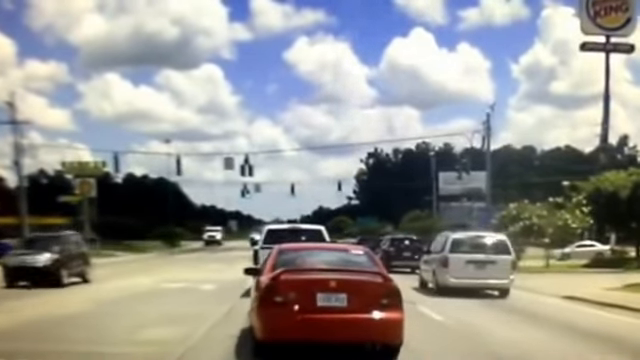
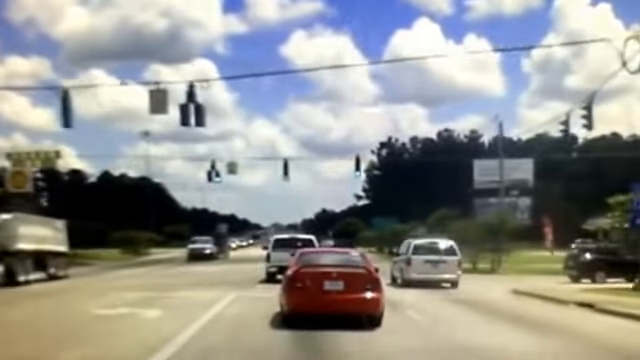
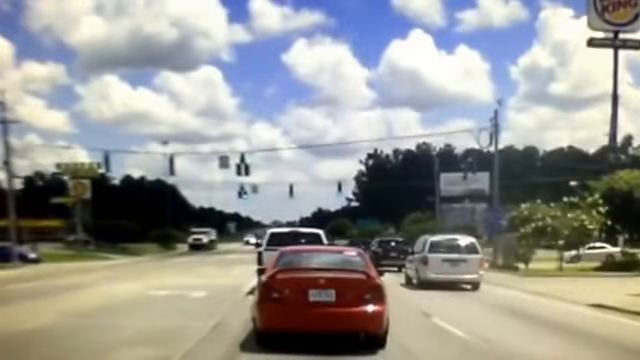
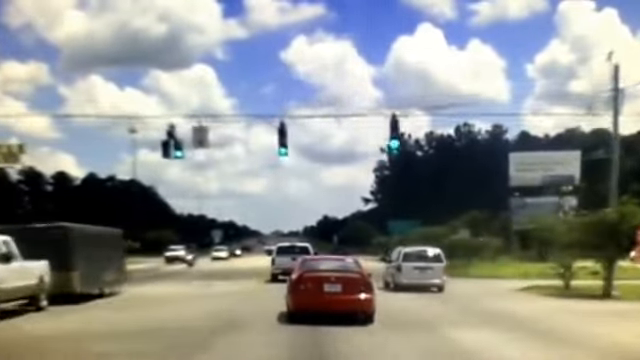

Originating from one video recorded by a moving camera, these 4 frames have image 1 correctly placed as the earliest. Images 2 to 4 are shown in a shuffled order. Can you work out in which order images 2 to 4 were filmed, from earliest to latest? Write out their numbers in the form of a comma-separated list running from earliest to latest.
3, 2, 4
